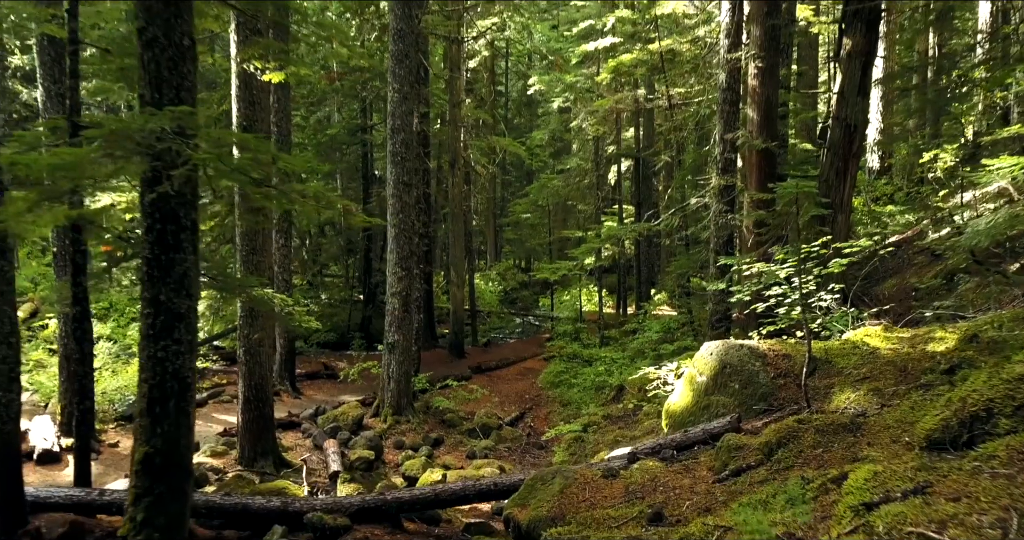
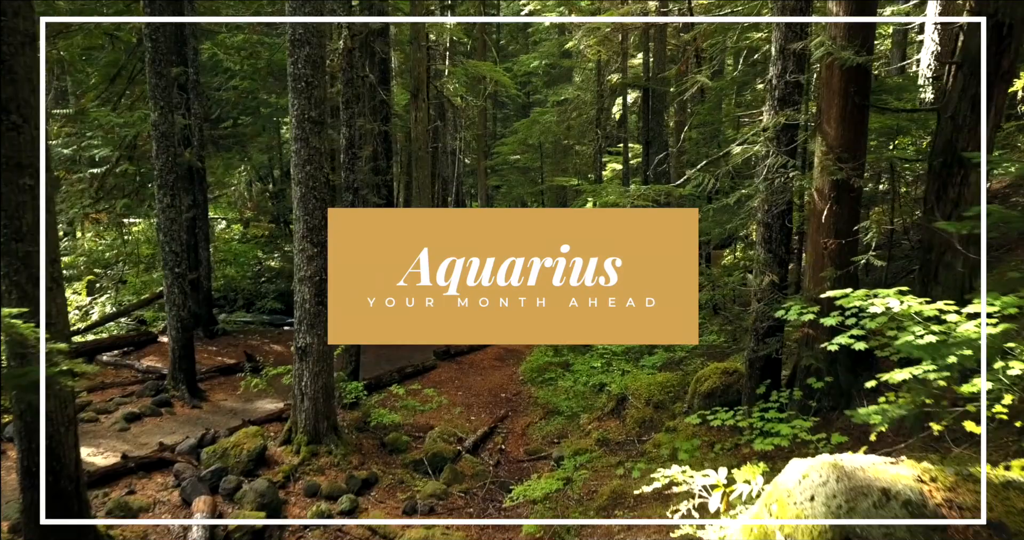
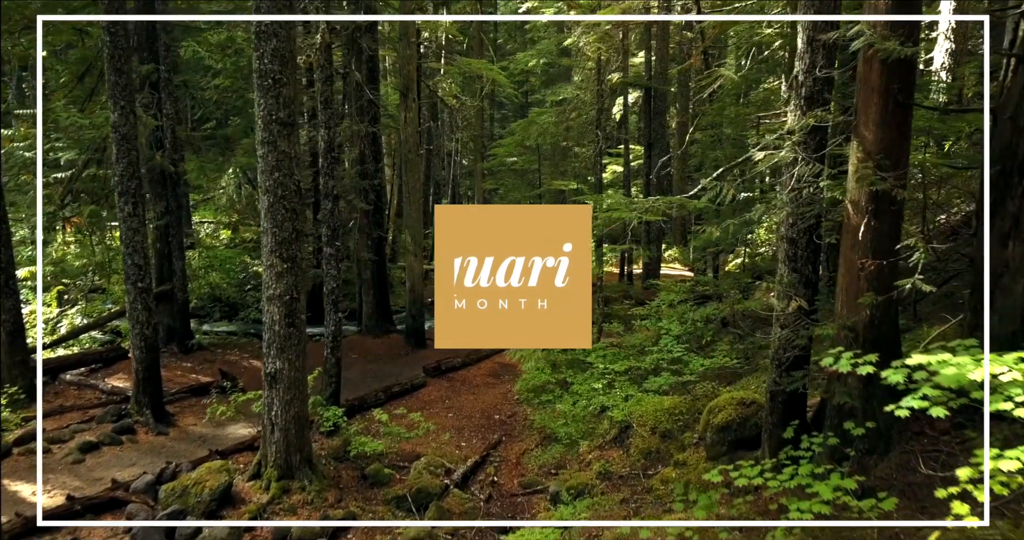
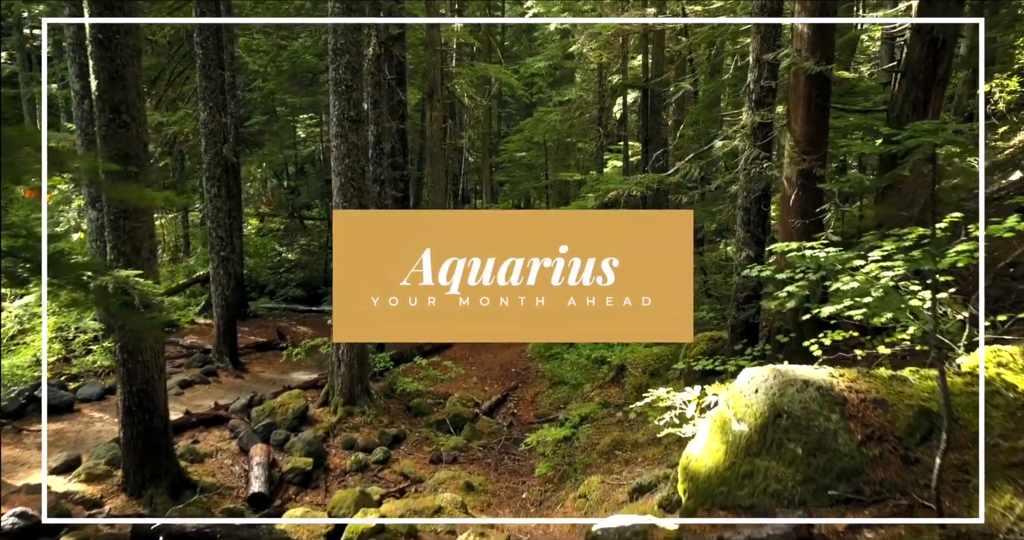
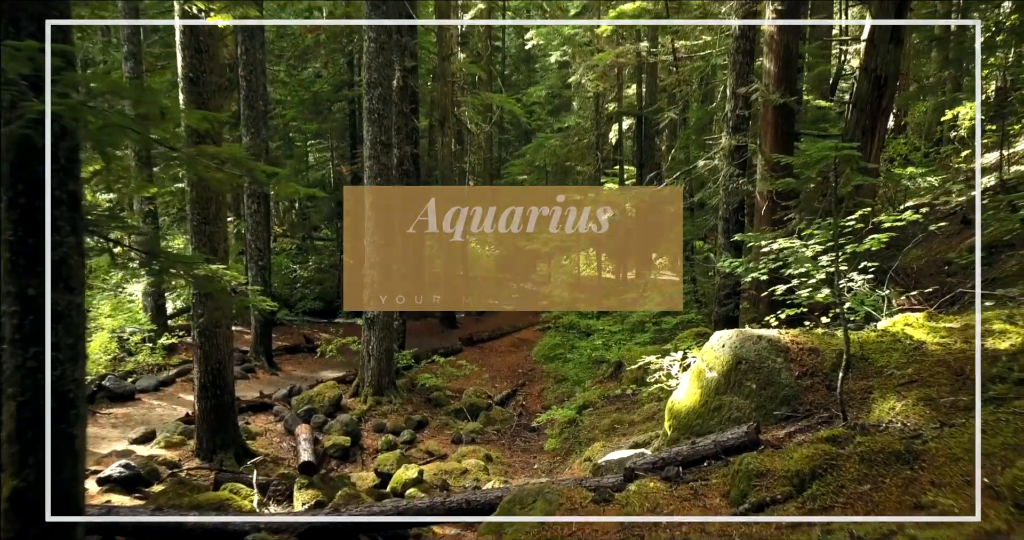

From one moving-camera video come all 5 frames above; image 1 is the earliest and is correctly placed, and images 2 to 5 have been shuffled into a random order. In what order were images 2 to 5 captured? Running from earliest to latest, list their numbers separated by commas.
5, 4, 2, 3
